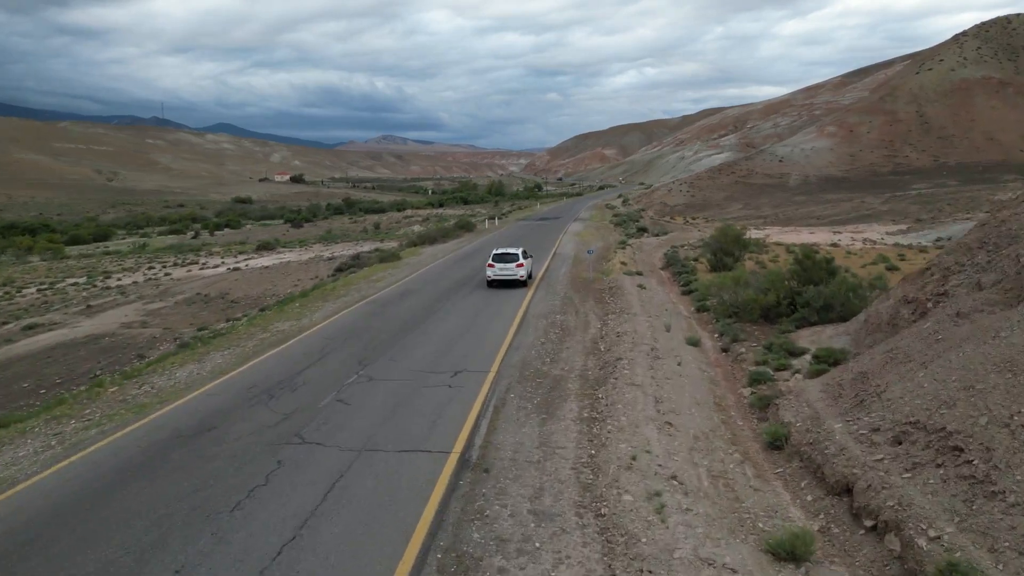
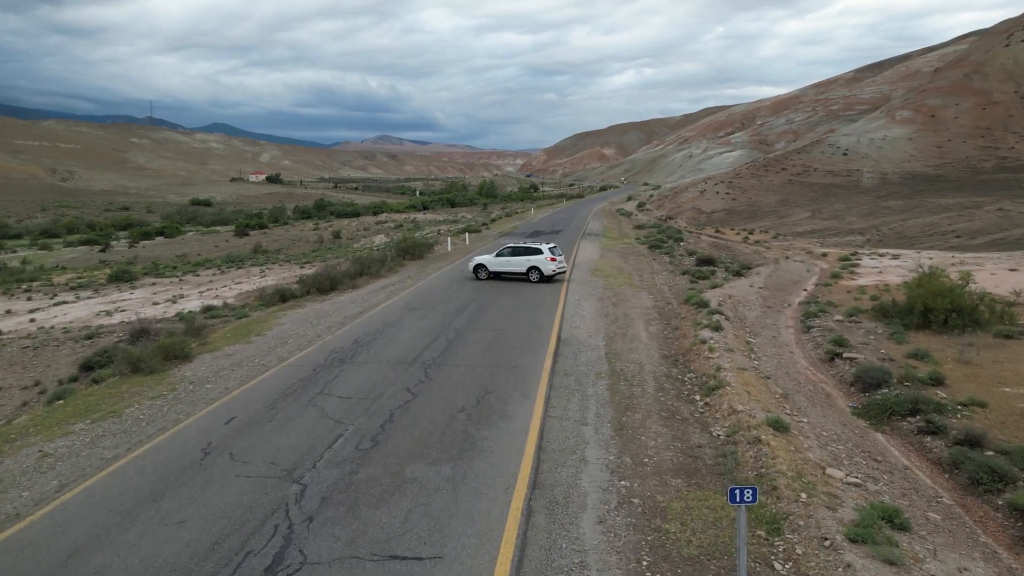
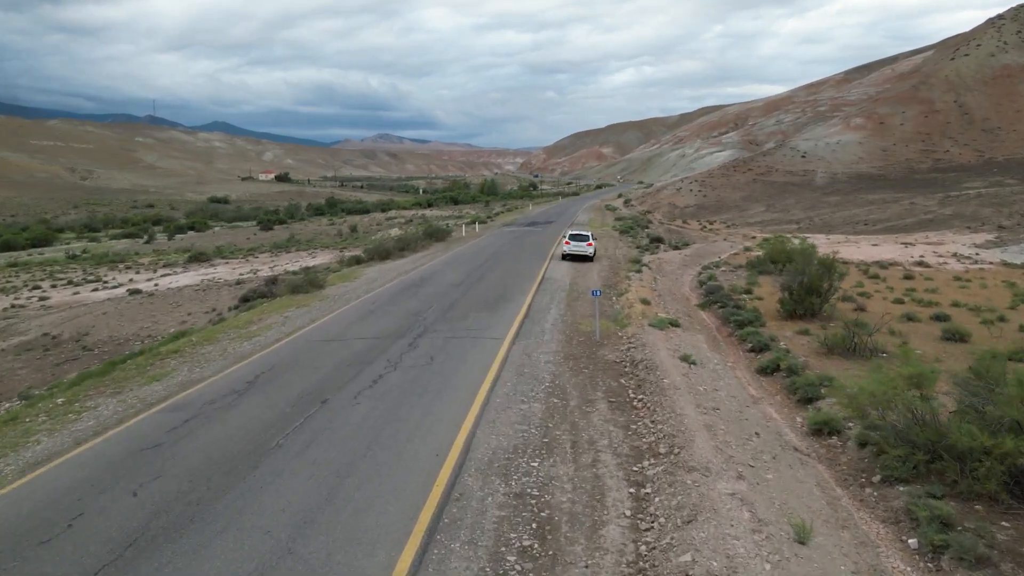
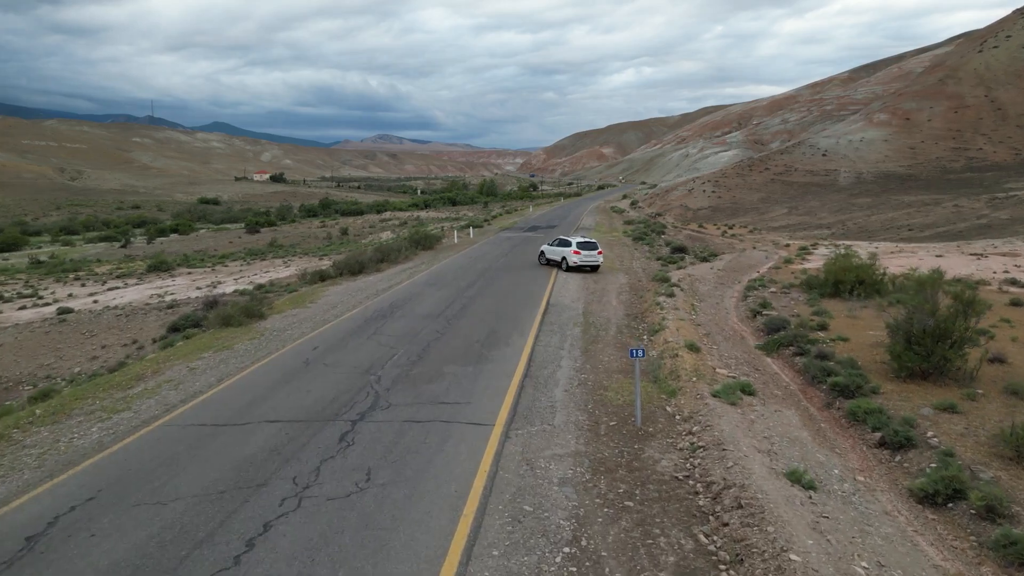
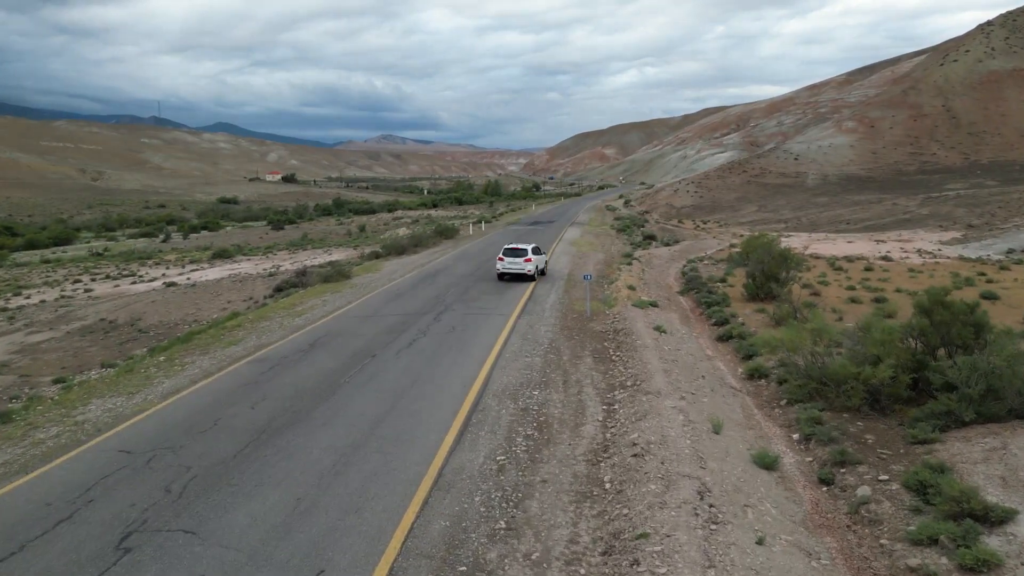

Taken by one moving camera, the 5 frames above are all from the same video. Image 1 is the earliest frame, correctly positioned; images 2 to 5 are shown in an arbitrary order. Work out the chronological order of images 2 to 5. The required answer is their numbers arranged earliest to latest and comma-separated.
5, 3, 4, 2
